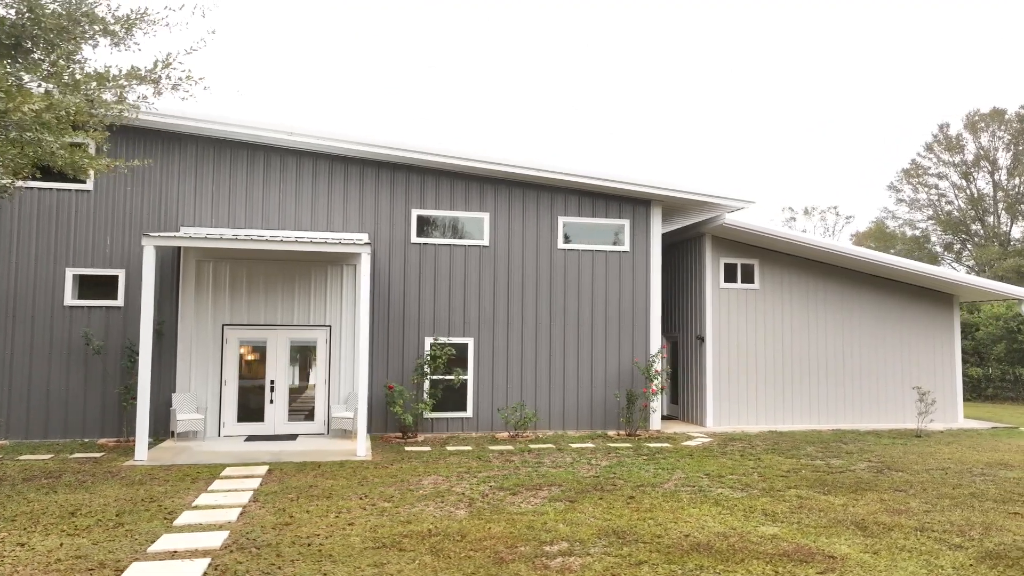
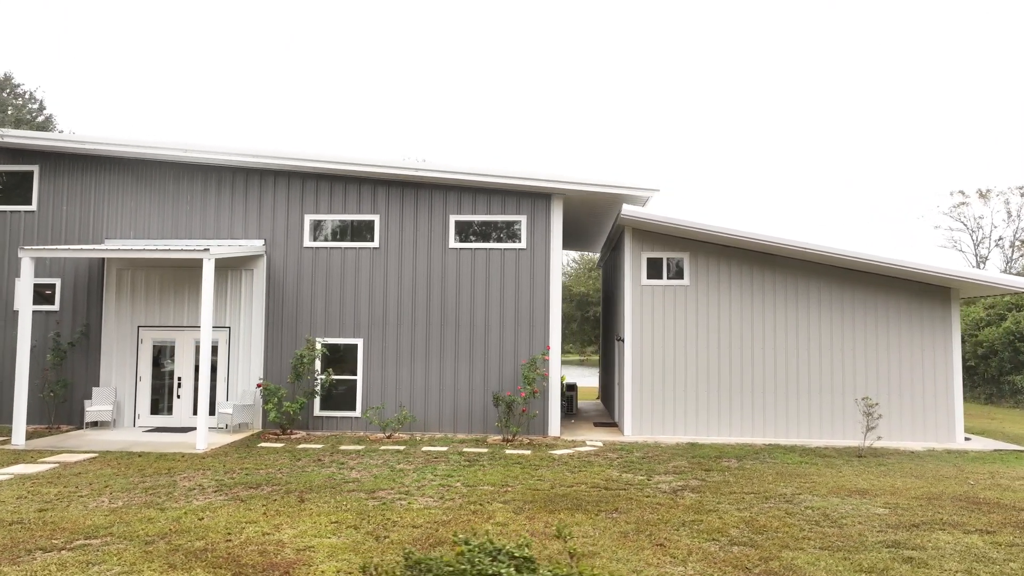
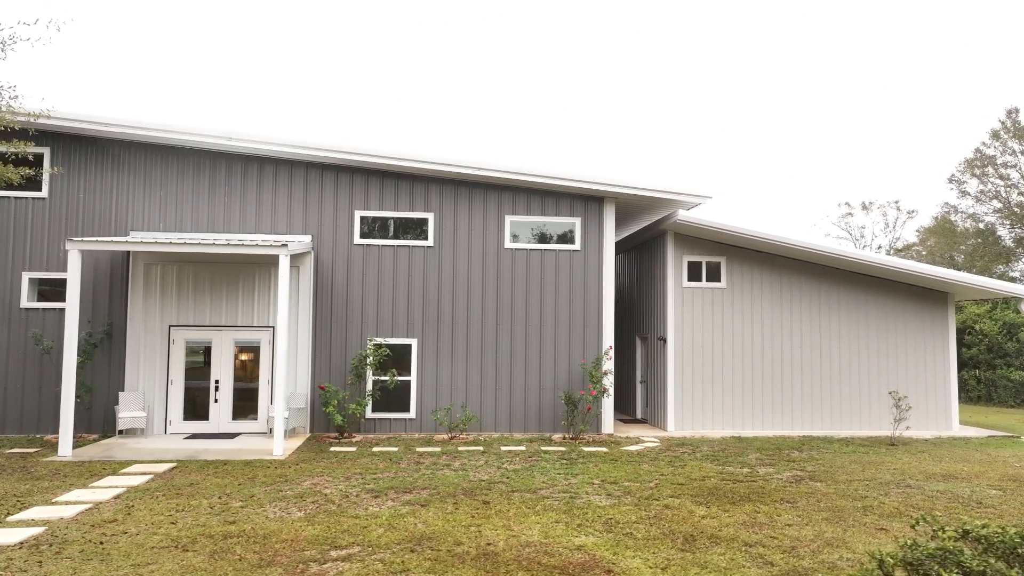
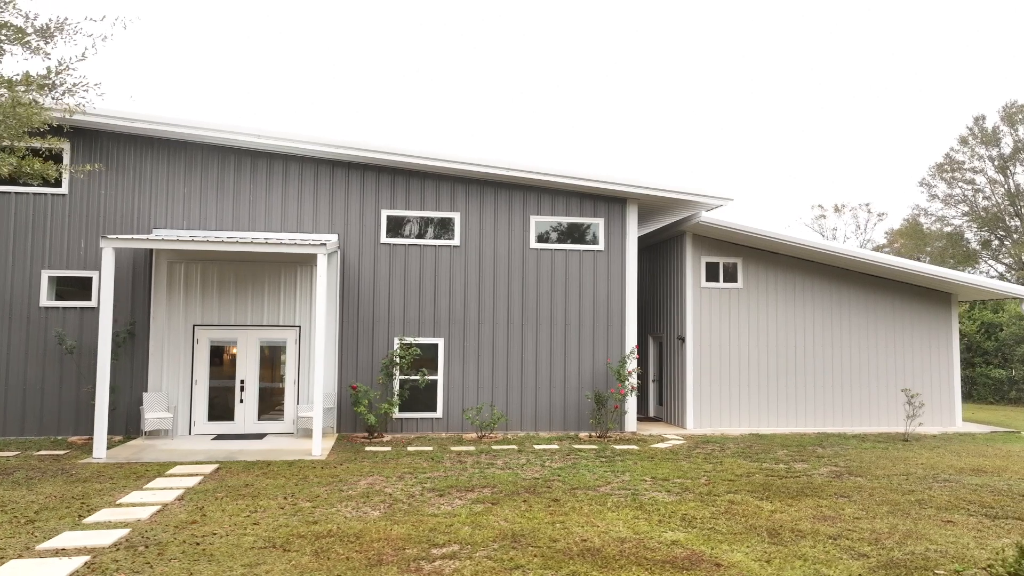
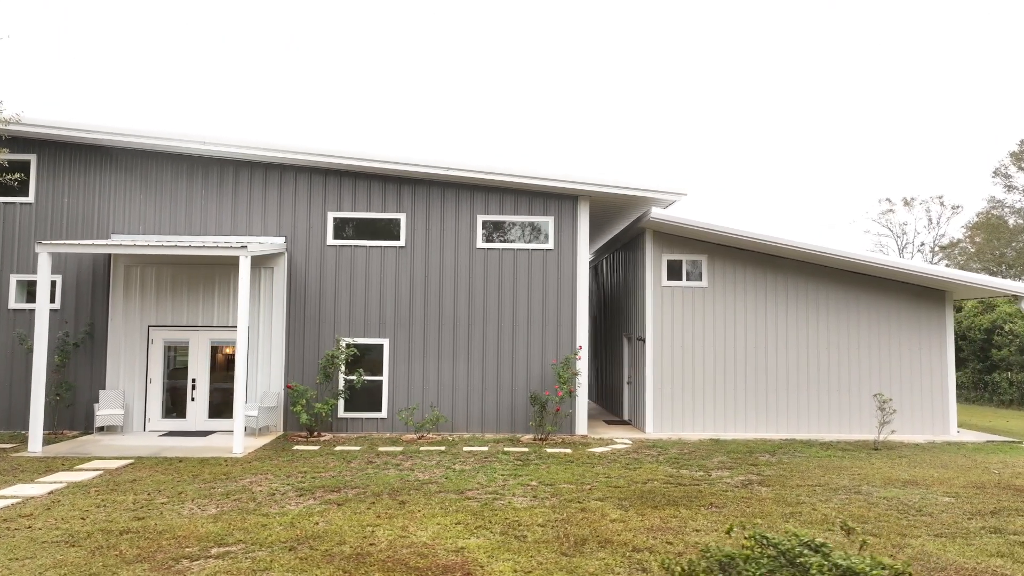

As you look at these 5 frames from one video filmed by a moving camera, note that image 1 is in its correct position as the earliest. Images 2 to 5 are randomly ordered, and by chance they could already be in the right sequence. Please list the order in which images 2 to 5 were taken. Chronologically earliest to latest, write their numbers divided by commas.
4, 3, 5, 2
